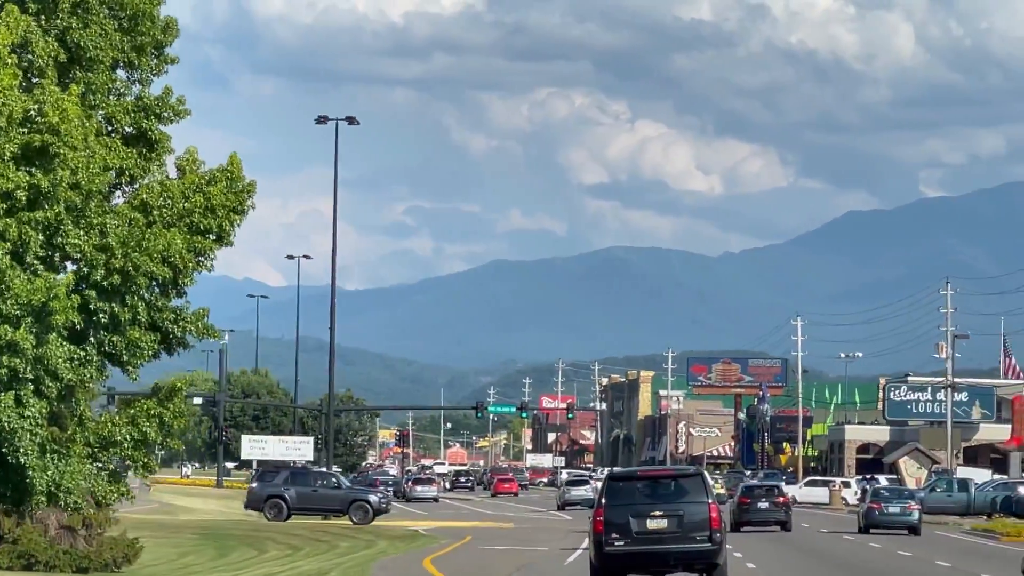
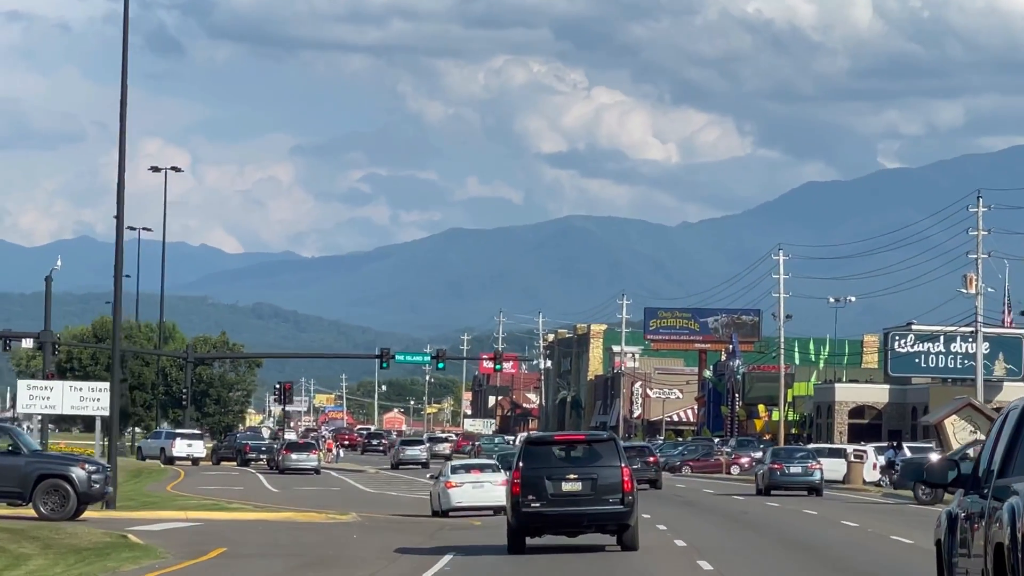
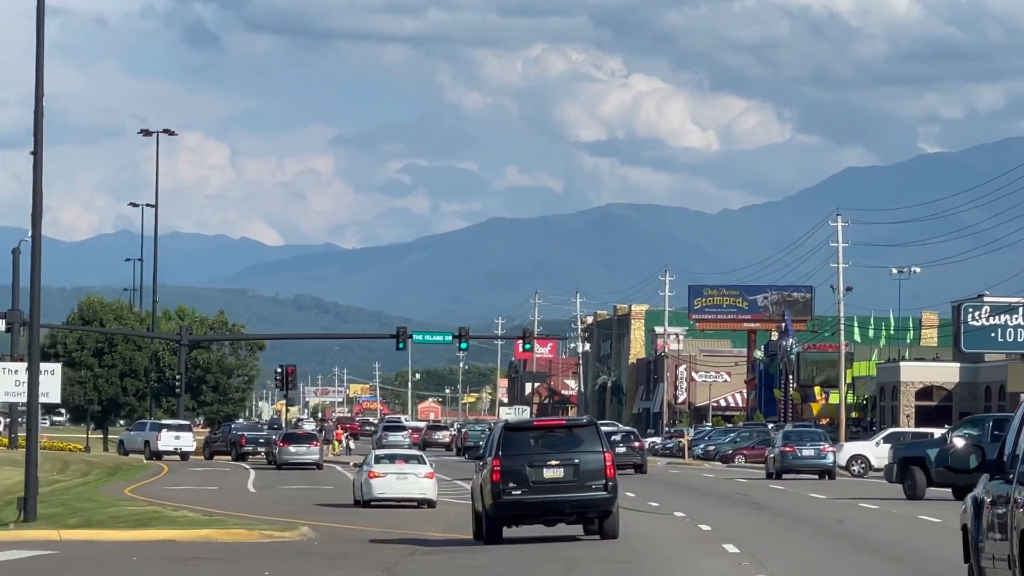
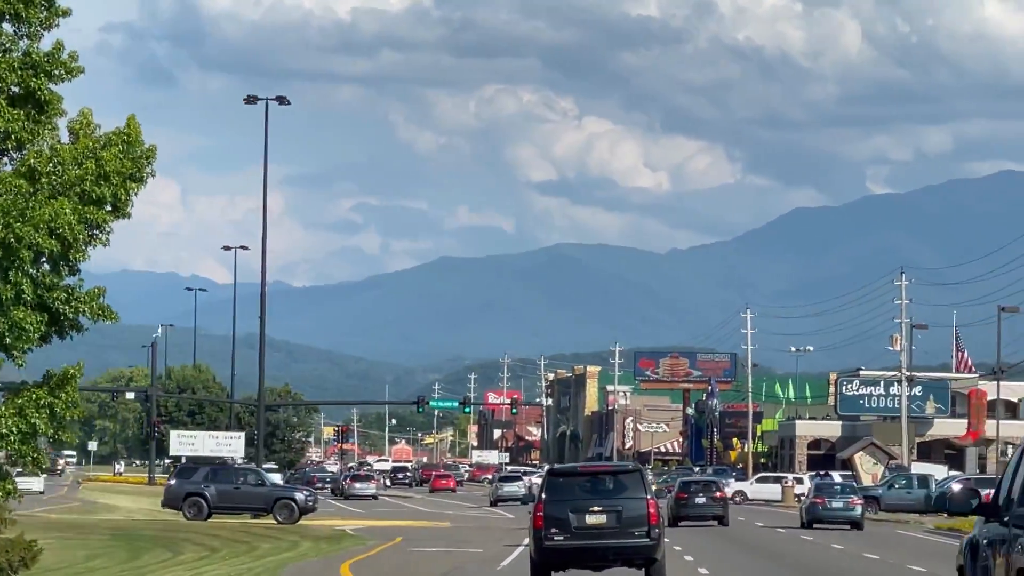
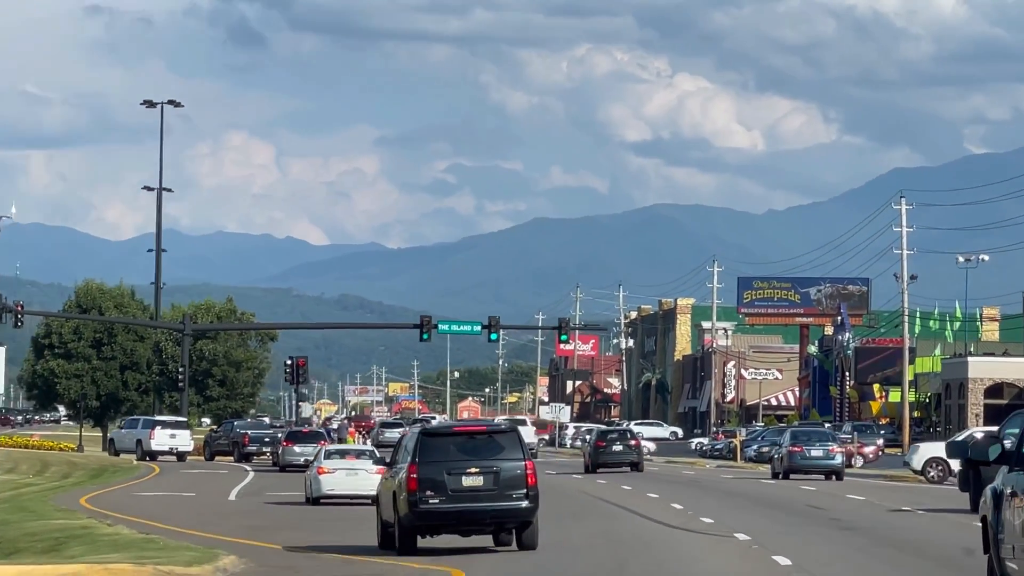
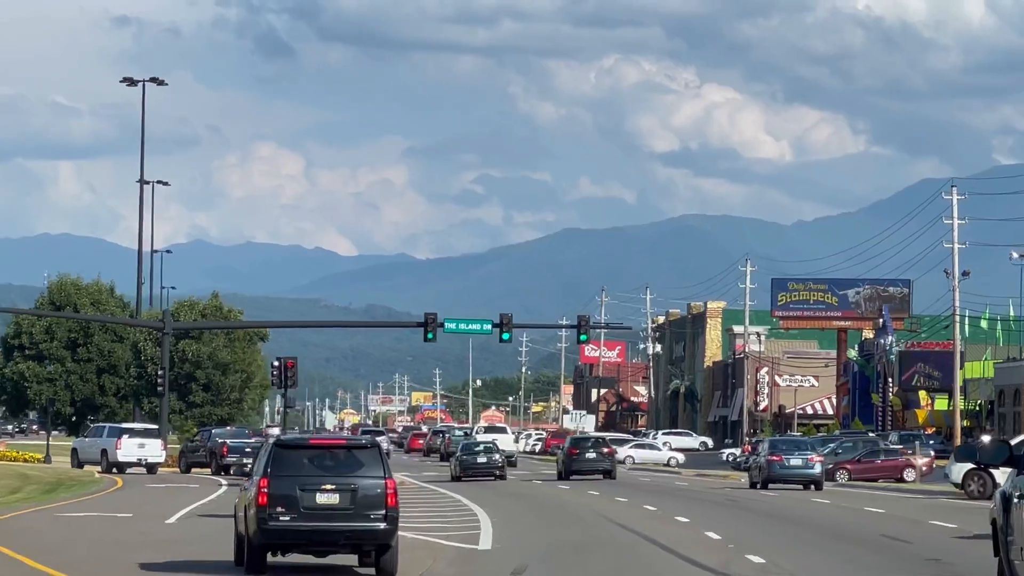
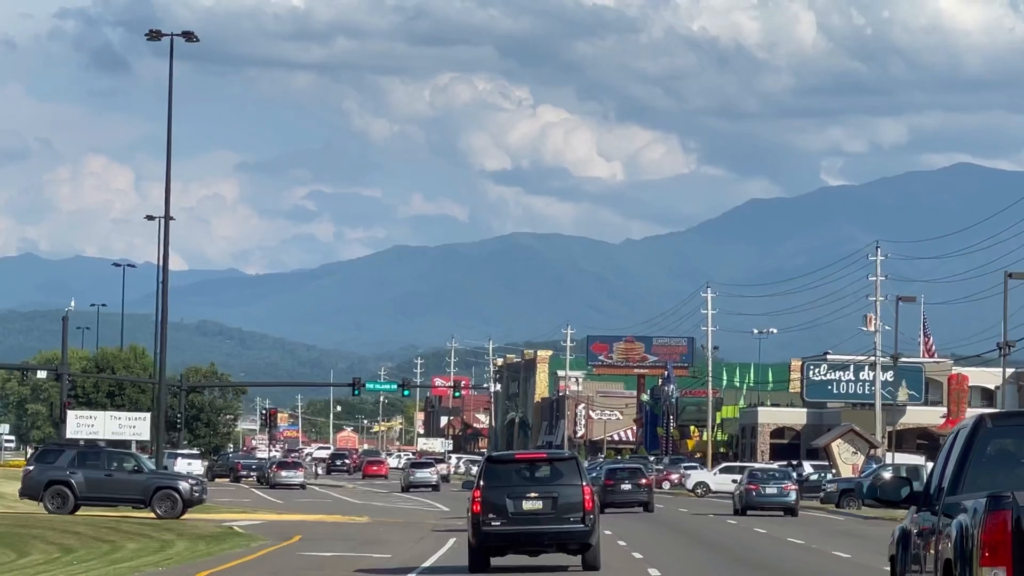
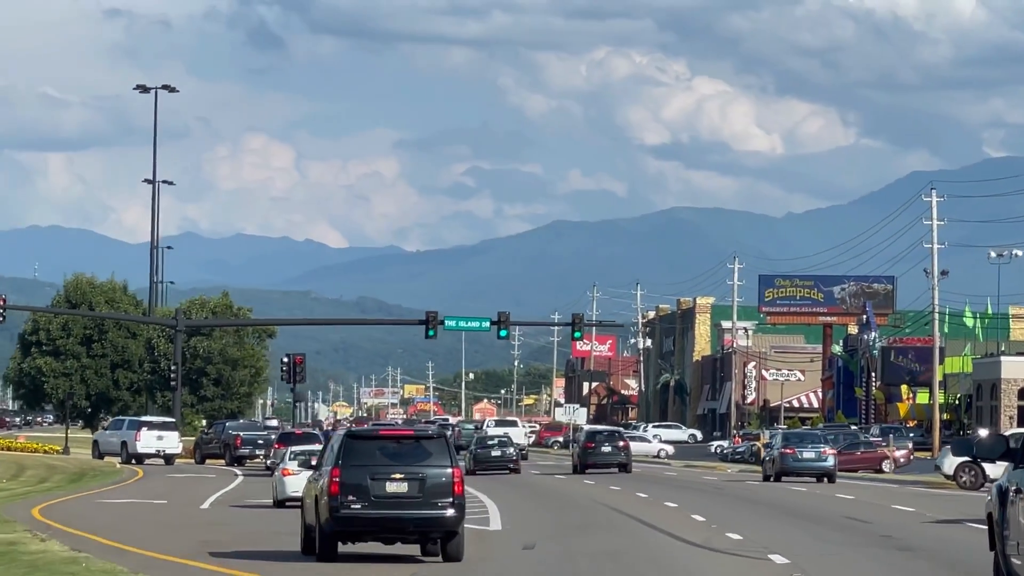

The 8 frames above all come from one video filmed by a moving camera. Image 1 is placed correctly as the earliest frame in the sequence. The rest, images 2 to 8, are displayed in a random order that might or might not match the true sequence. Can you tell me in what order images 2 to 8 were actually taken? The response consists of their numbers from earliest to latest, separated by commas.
4, 7, 2, 3, 5, 8, 6
